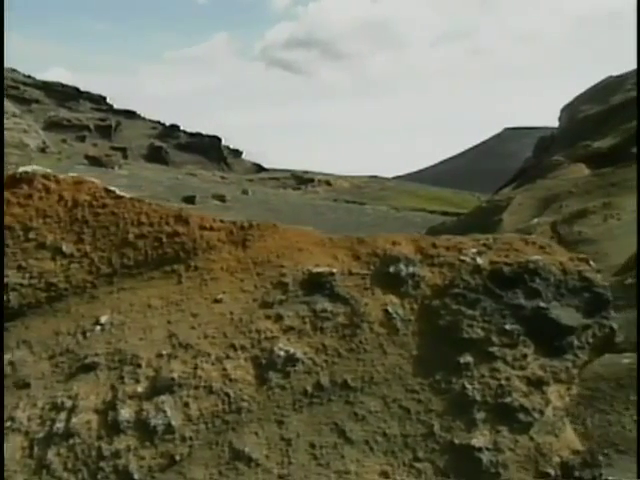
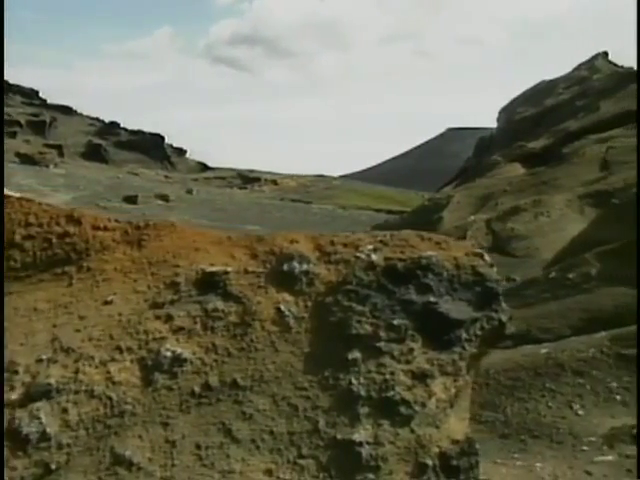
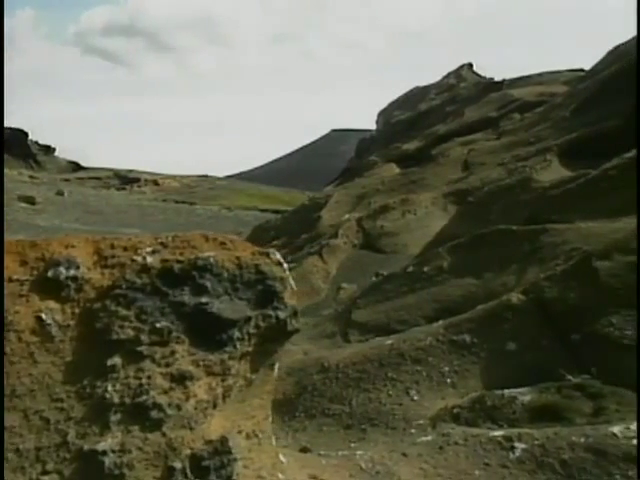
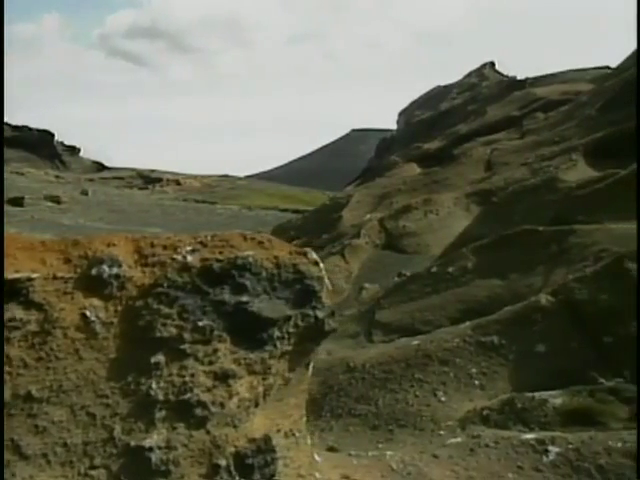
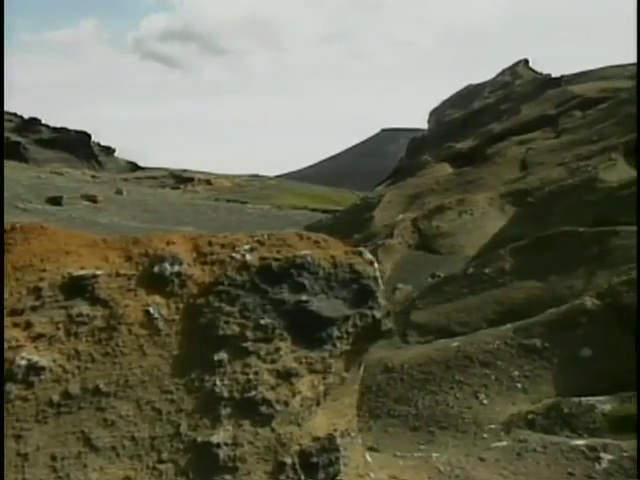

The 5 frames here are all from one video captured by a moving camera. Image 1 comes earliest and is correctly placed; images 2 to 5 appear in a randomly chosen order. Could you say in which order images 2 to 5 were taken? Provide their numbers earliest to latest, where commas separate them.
2, 5, 4, 3
